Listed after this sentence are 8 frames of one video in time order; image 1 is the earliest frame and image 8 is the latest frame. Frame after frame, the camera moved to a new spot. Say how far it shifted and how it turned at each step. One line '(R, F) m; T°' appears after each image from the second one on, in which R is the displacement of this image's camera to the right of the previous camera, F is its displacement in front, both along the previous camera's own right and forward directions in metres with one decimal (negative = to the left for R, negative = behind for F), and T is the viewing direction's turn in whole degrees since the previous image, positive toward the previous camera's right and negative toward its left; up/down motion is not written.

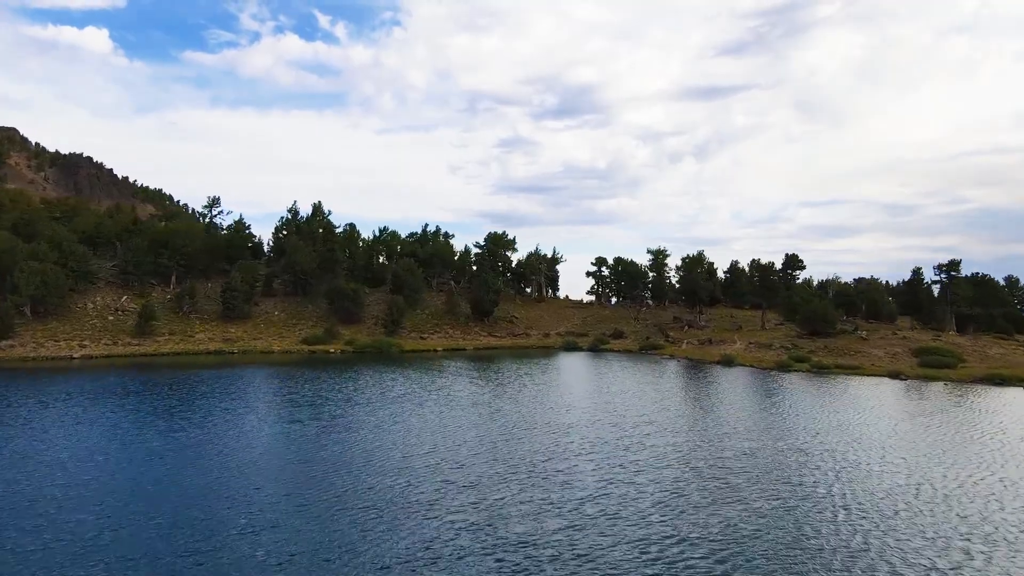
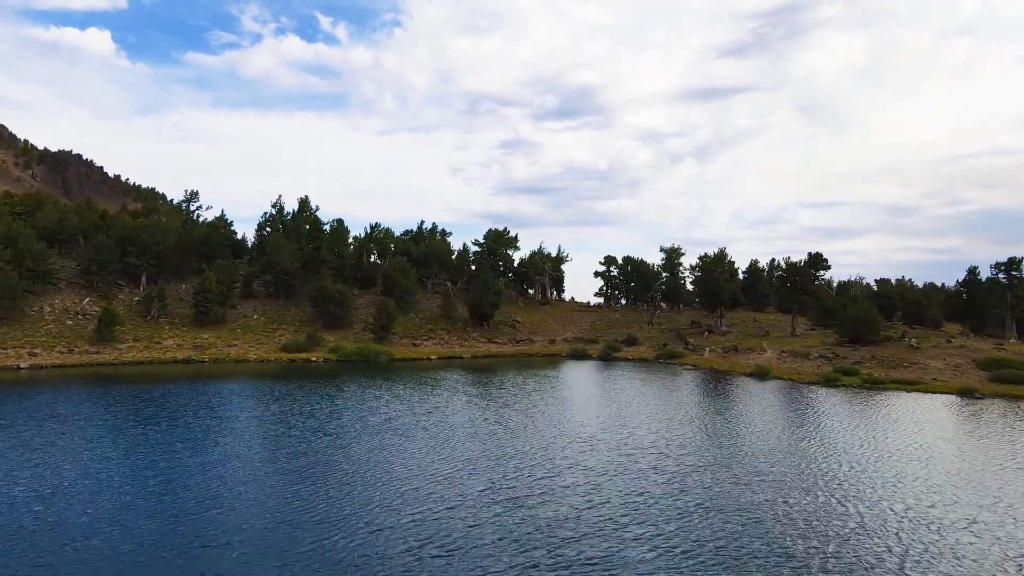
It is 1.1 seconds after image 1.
(-0.3, +11.3) m; 0°
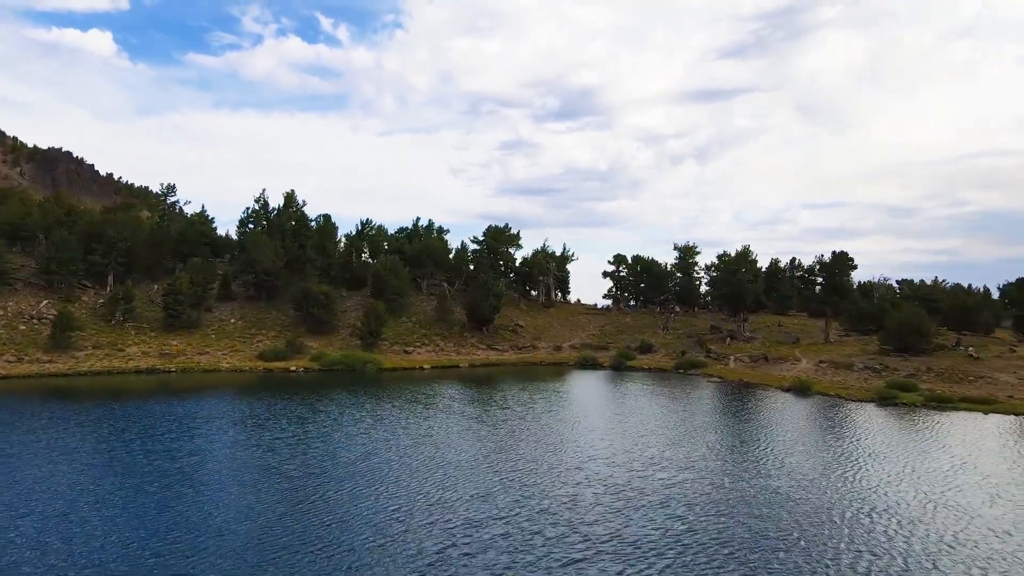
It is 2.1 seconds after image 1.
(-0.3, +10.3) m; 0°
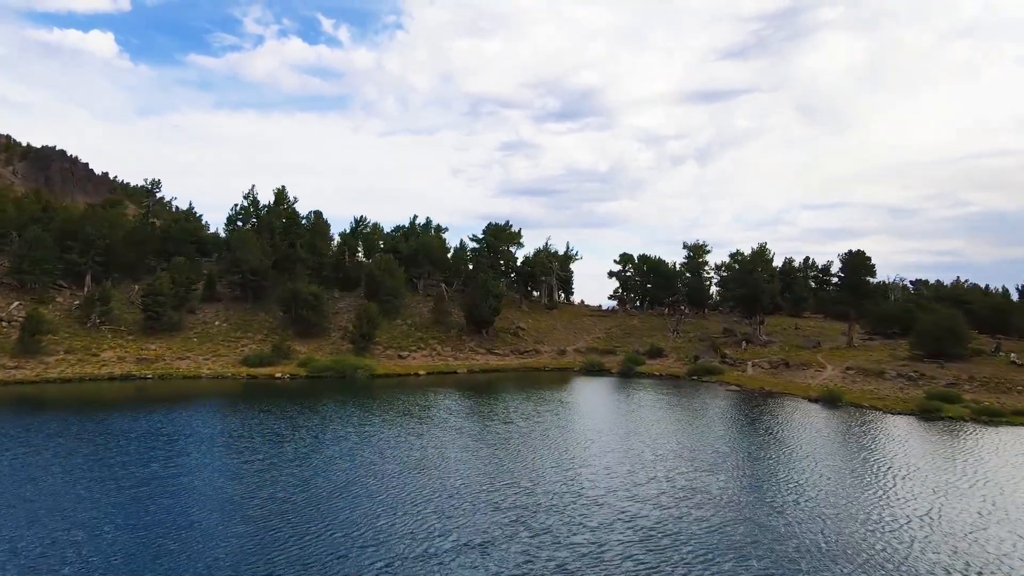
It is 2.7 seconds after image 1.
(-0.1, +6.0) m; 0°
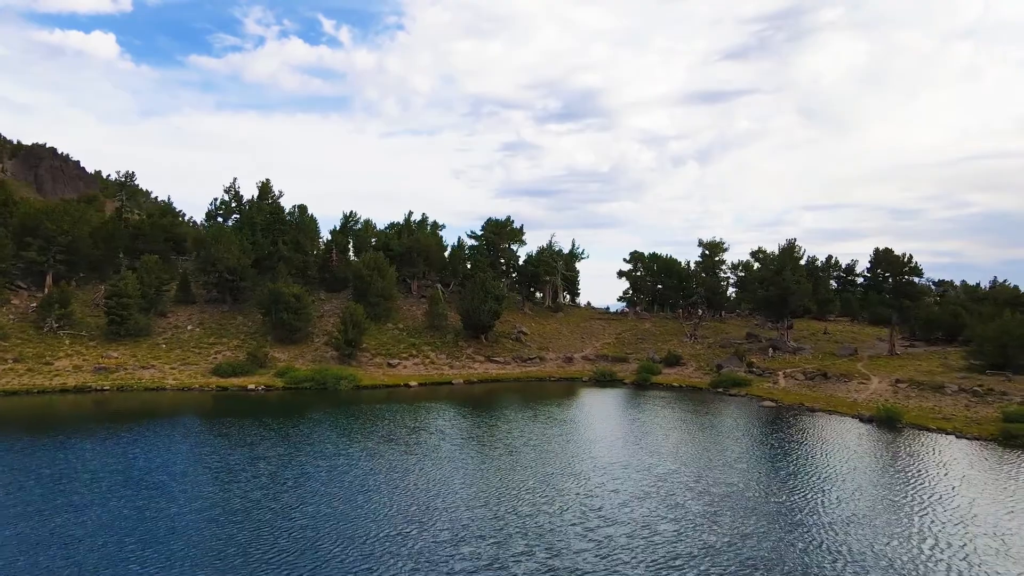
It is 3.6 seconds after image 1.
(-0.1, +9.1) m; 0°
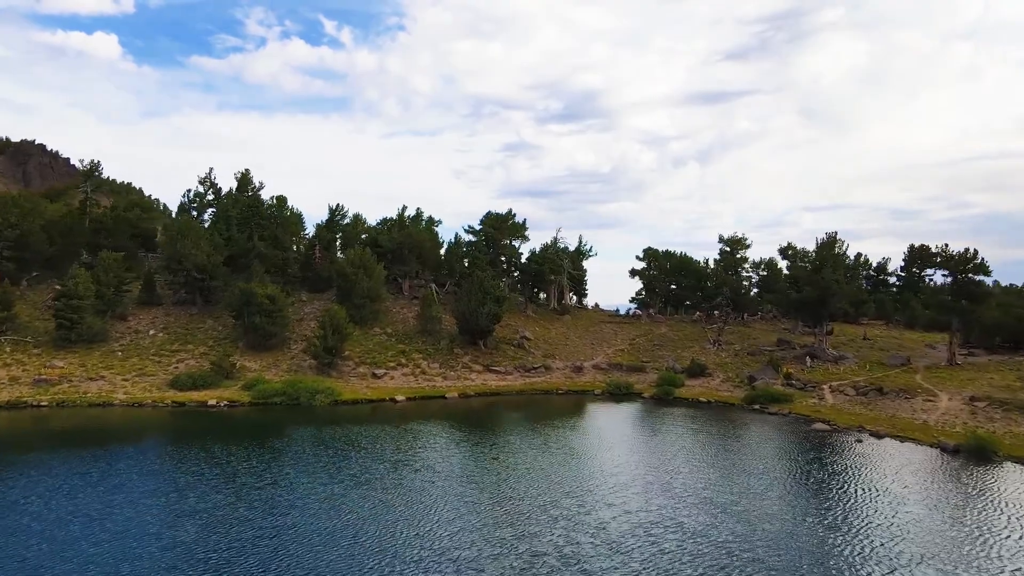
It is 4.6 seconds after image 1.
(-0.2, +10.1) m; 0°
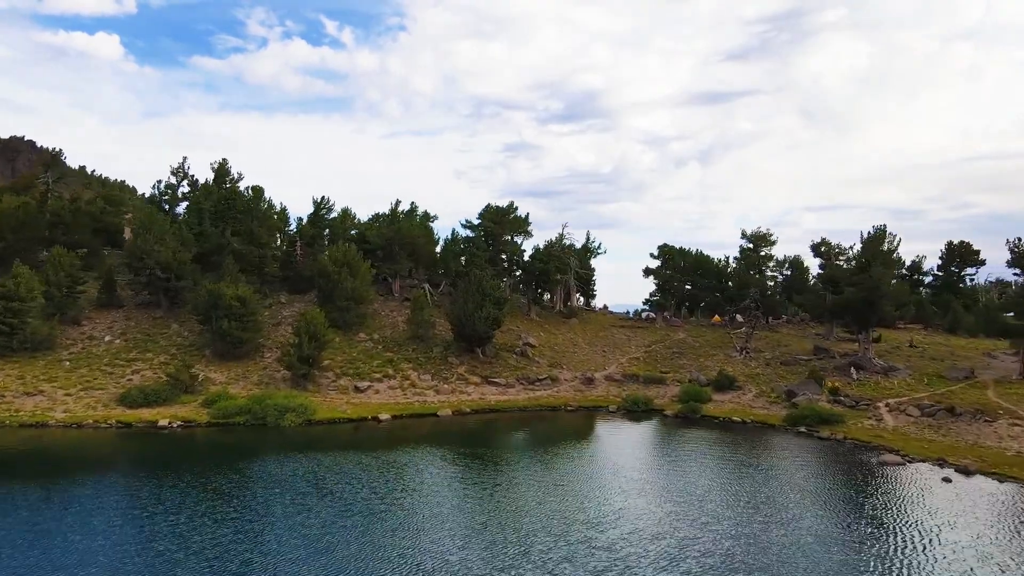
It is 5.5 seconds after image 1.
(-0.2, +9.3) m; 0°
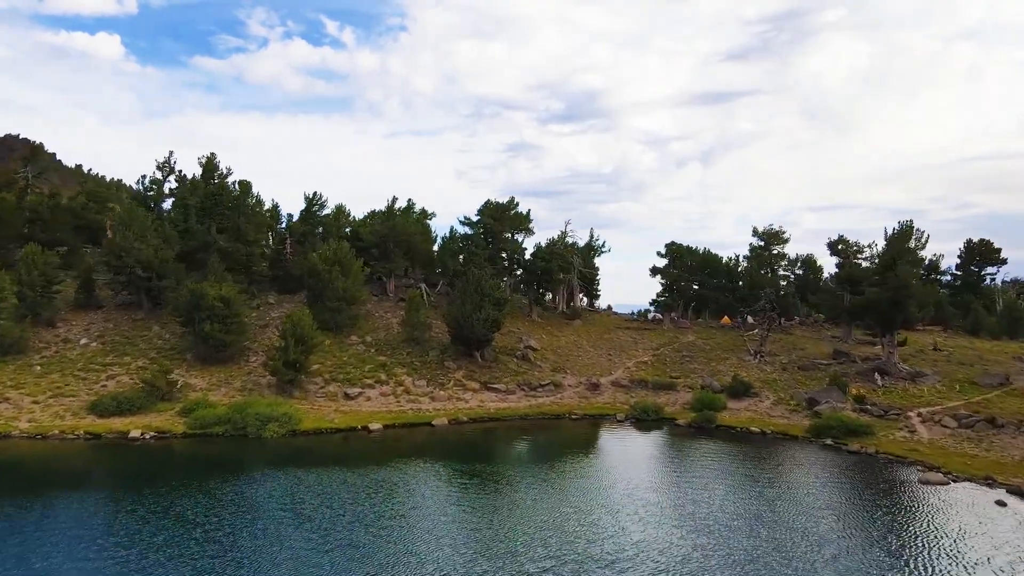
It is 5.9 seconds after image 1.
(0.0, +4.2) m; 0°
